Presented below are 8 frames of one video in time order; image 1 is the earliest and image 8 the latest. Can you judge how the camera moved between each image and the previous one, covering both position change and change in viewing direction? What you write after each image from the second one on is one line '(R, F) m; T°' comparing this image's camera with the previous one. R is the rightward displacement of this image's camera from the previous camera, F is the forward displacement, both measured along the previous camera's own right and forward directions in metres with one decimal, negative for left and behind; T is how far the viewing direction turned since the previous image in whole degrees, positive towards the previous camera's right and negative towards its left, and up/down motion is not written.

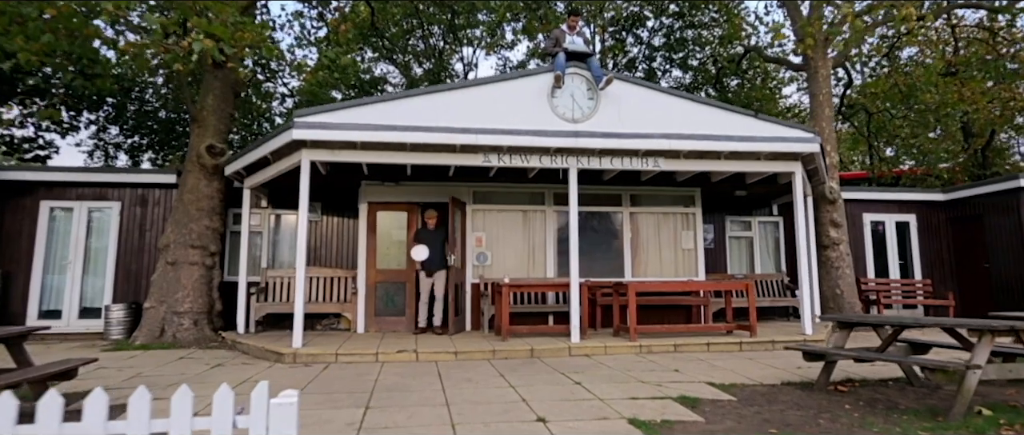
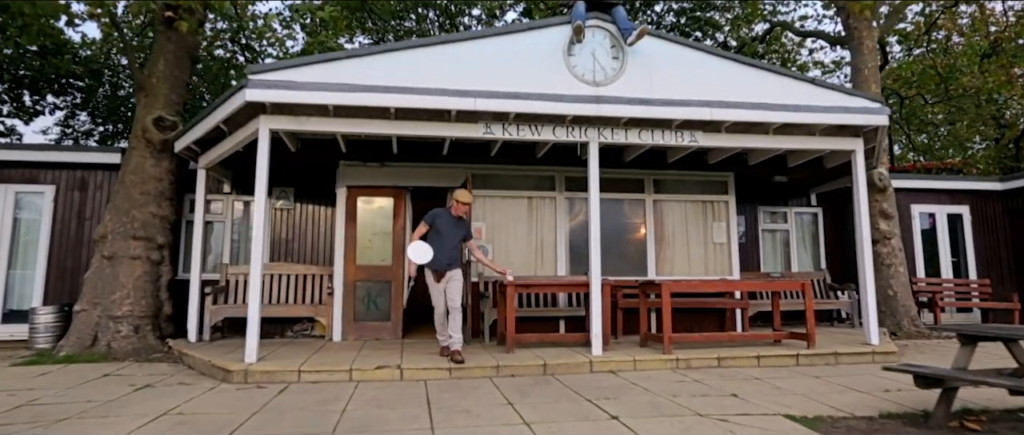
(-0.1, +1.4) m; 0°
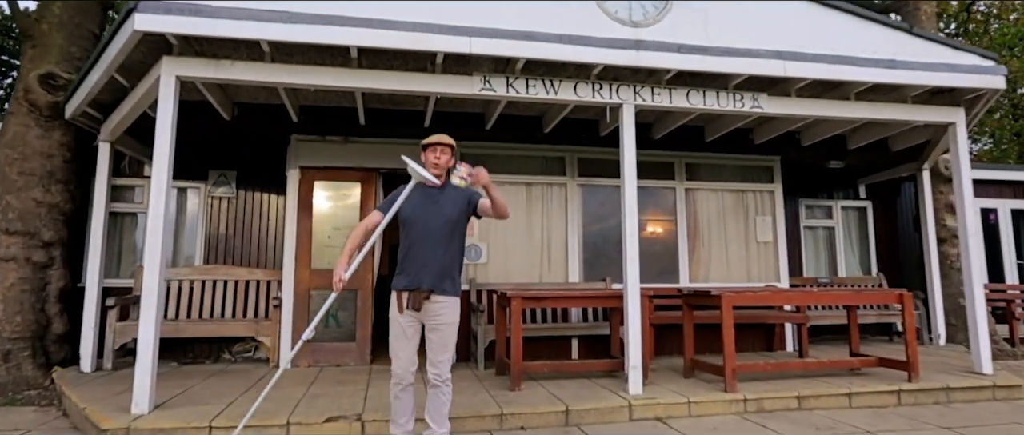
(-0.2, +1.7) m; +2°
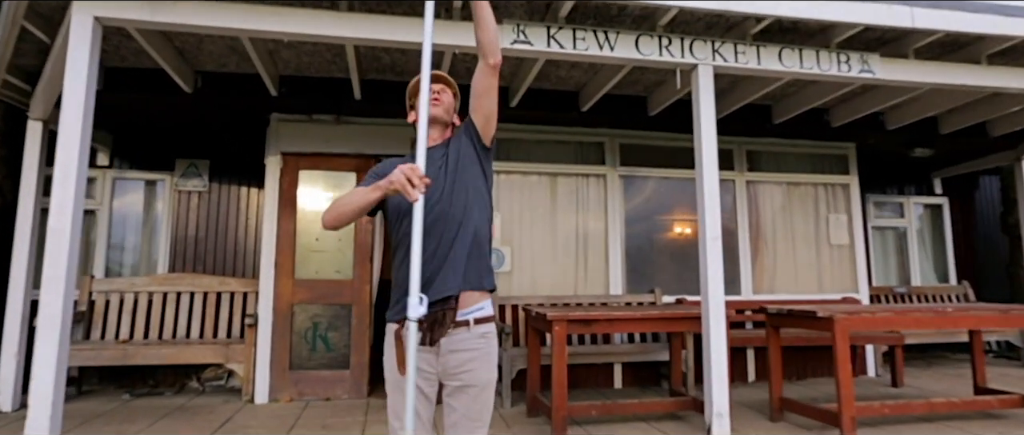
(-0.2, +1.1) m; 0°
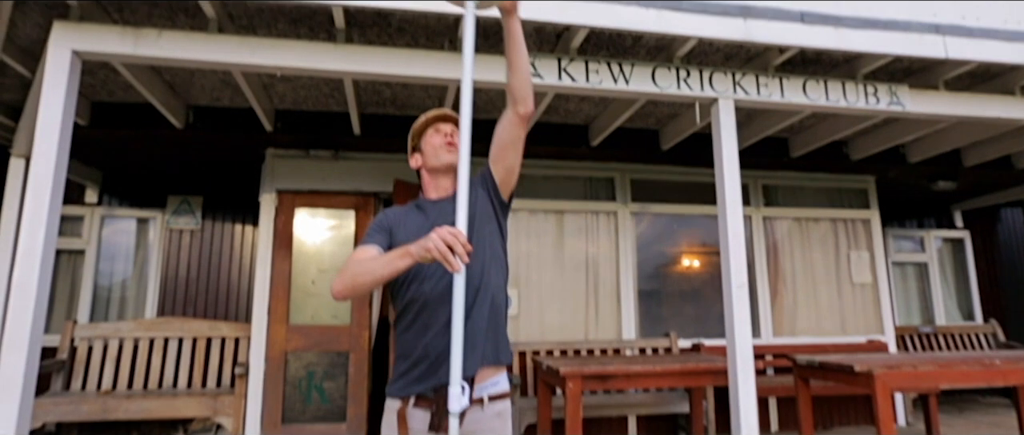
(0.0, +0.3) m; 0°
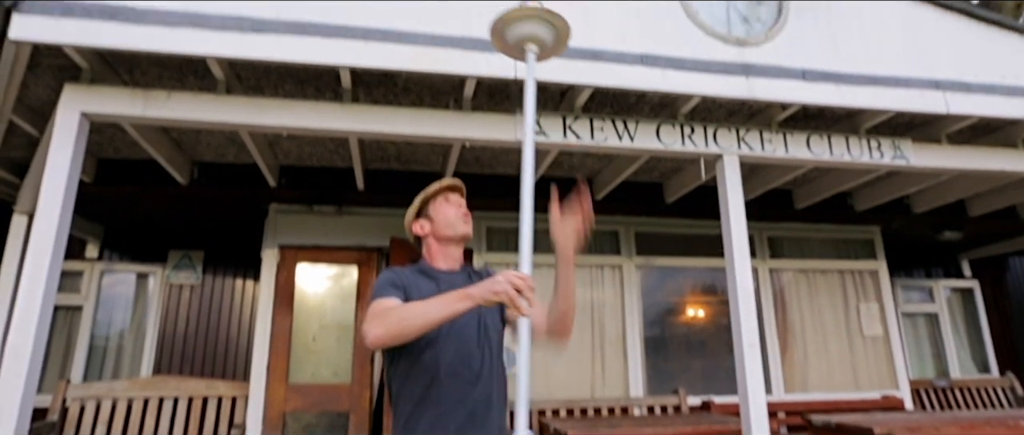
(0.0, 0.0) m; 0°
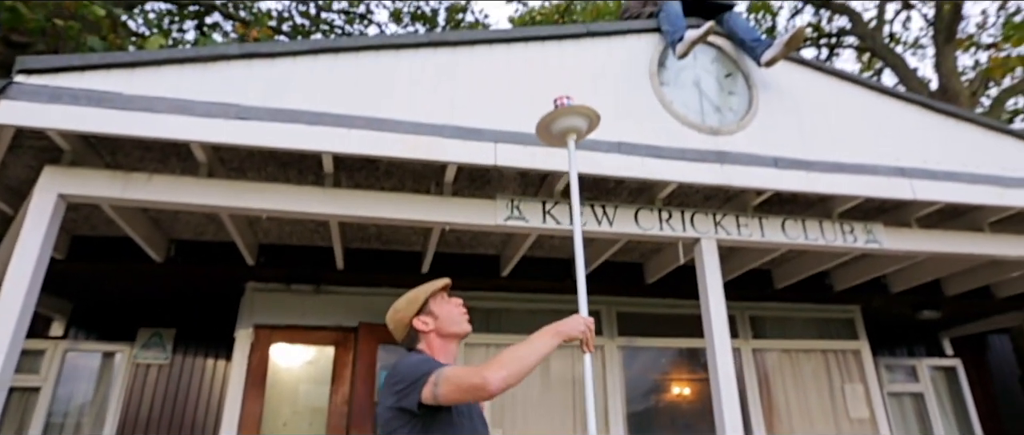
(0.0, 0.0) m; +2°
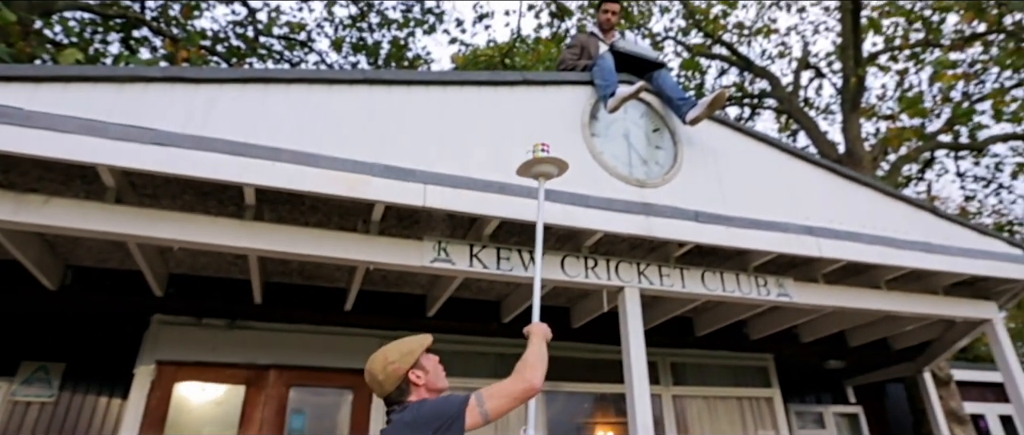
(0.0, 0.0) m; +6°
